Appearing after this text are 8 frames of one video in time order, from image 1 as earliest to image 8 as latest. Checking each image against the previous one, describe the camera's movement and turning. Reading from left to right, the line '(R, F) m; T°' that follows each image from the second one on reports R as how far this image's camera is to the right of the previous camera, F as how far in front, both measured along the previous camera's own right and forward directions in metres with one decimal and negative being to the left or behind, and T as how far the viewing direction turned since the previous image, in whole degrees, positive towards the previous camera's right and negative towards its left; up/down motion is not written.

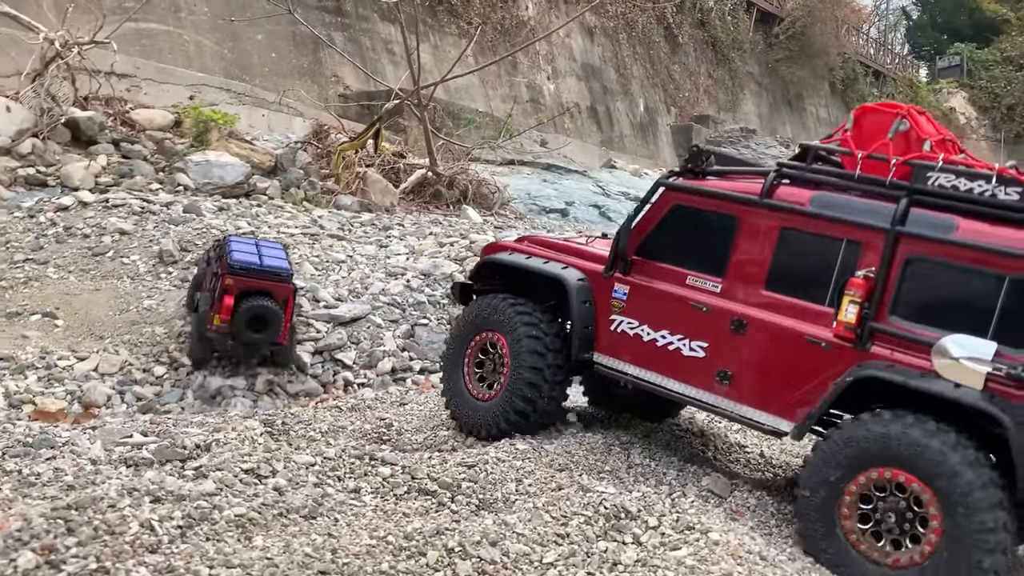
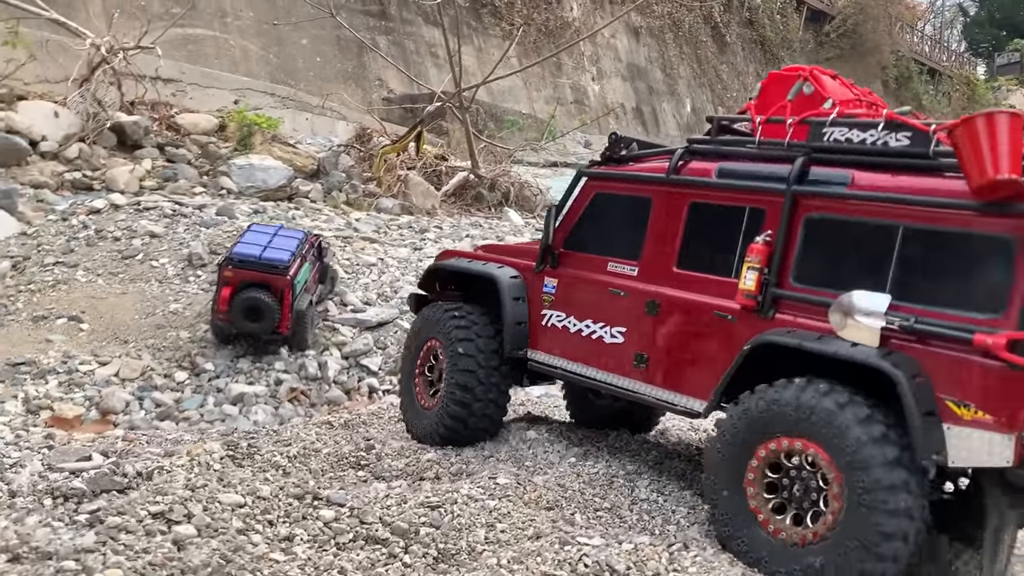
(+0.1, +0.2) m; -3°
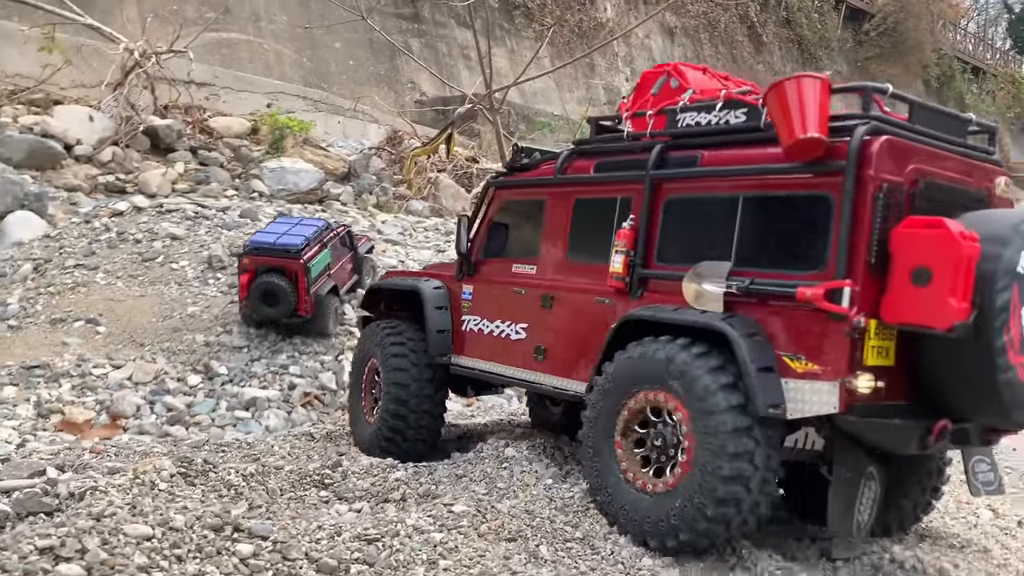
(+0.1, +0.1) m; -2°
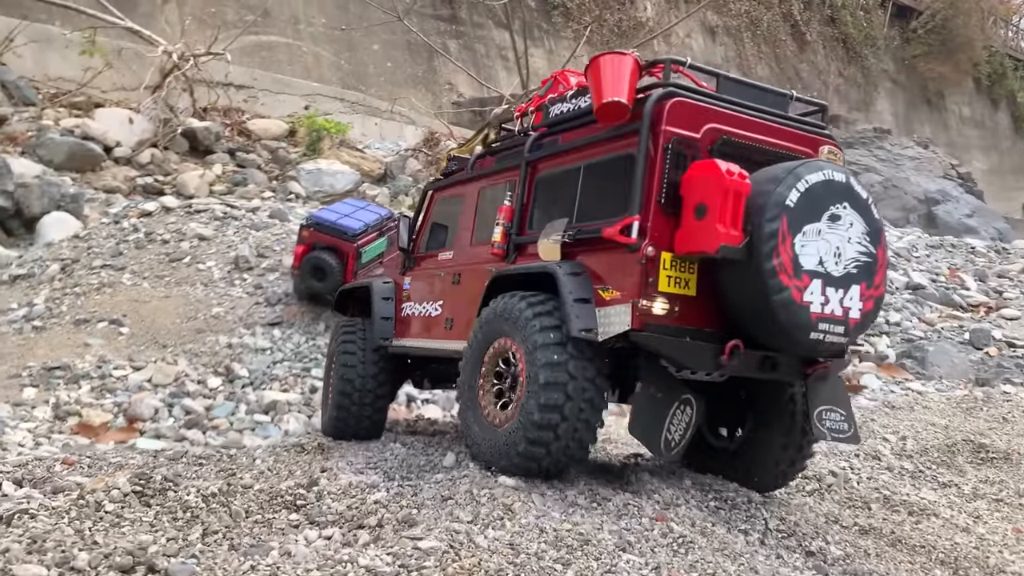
(+0.1, +0.2) m; -3°
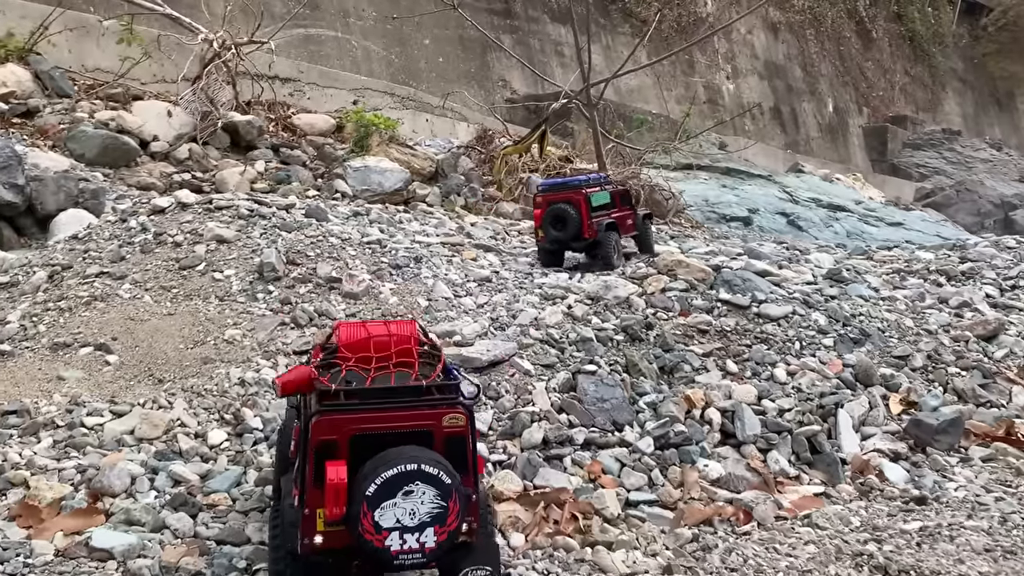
(-0.3, +1.3) m; -3°
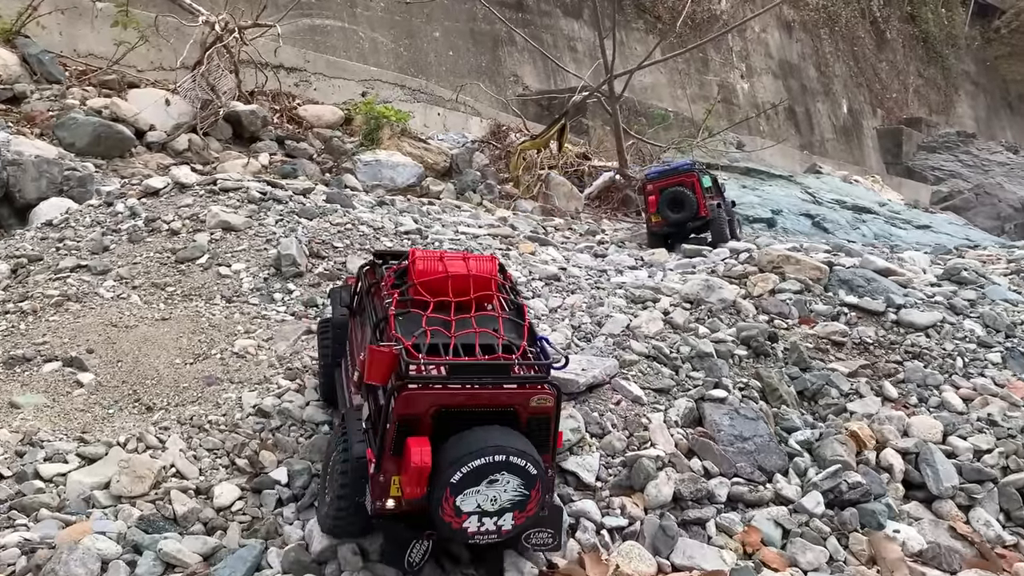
(-0.4, +1.1) m; 0°
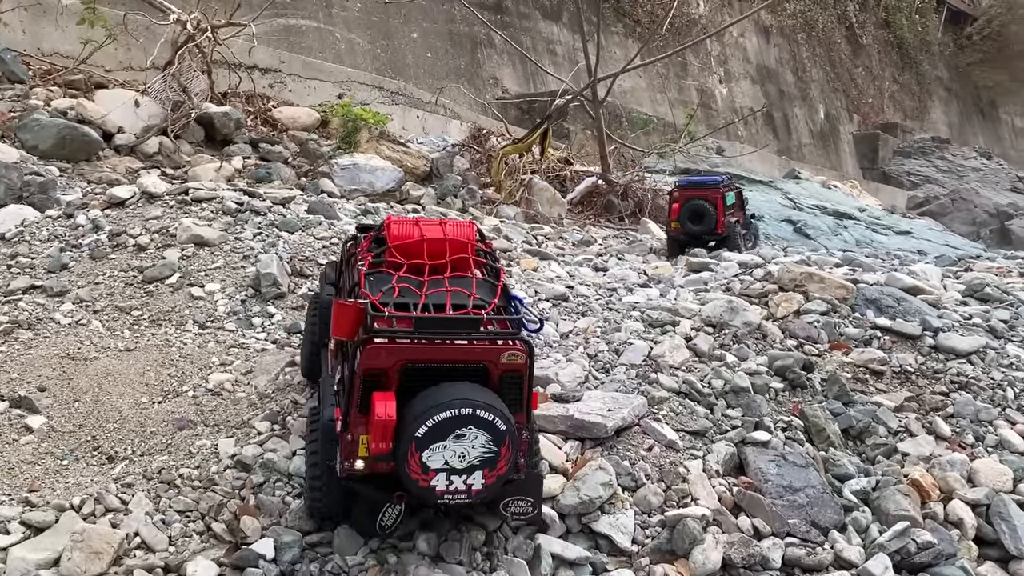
(-0.1, +0.4) m; +2°
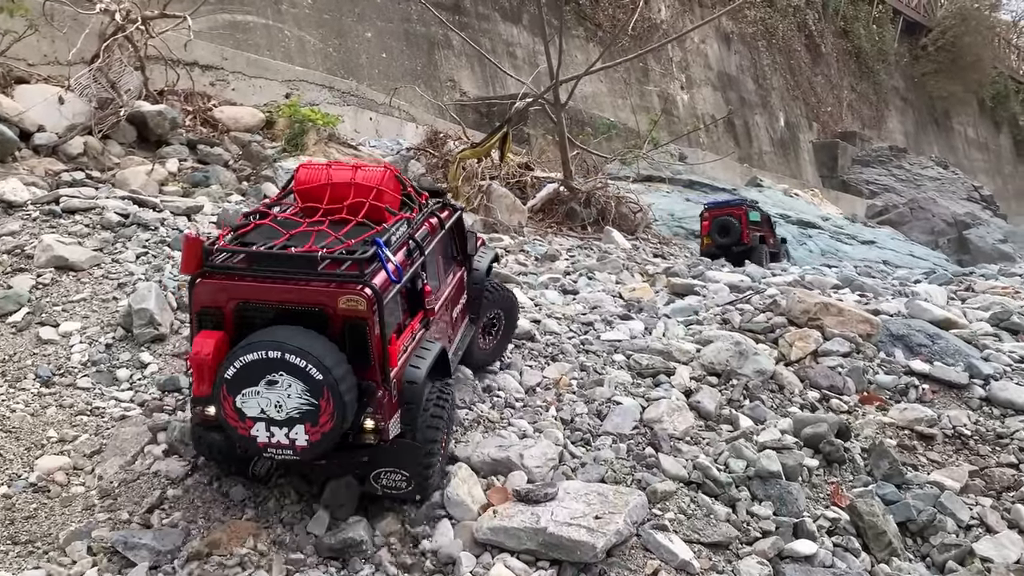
(0.0, +0.8) m; +3°
